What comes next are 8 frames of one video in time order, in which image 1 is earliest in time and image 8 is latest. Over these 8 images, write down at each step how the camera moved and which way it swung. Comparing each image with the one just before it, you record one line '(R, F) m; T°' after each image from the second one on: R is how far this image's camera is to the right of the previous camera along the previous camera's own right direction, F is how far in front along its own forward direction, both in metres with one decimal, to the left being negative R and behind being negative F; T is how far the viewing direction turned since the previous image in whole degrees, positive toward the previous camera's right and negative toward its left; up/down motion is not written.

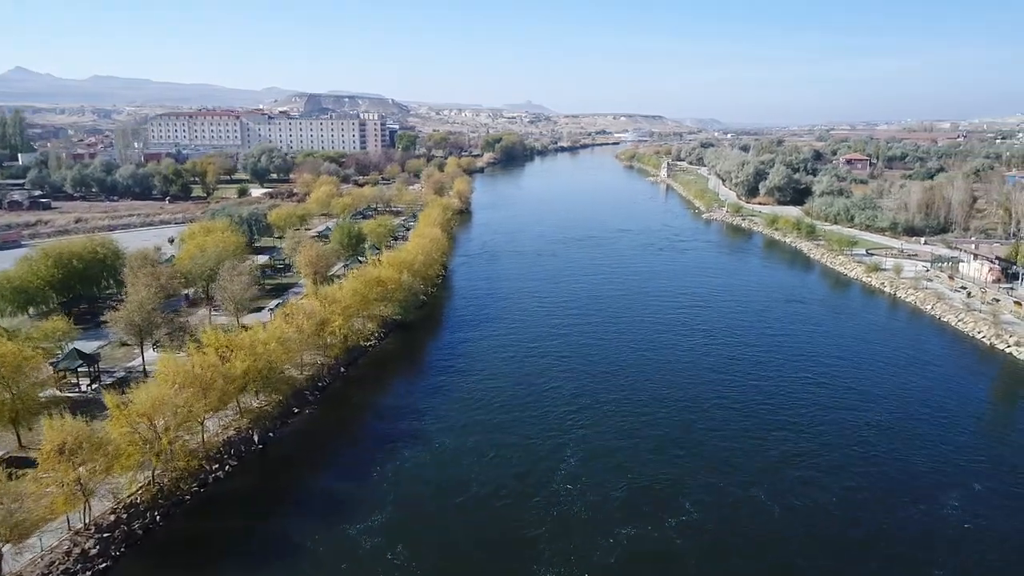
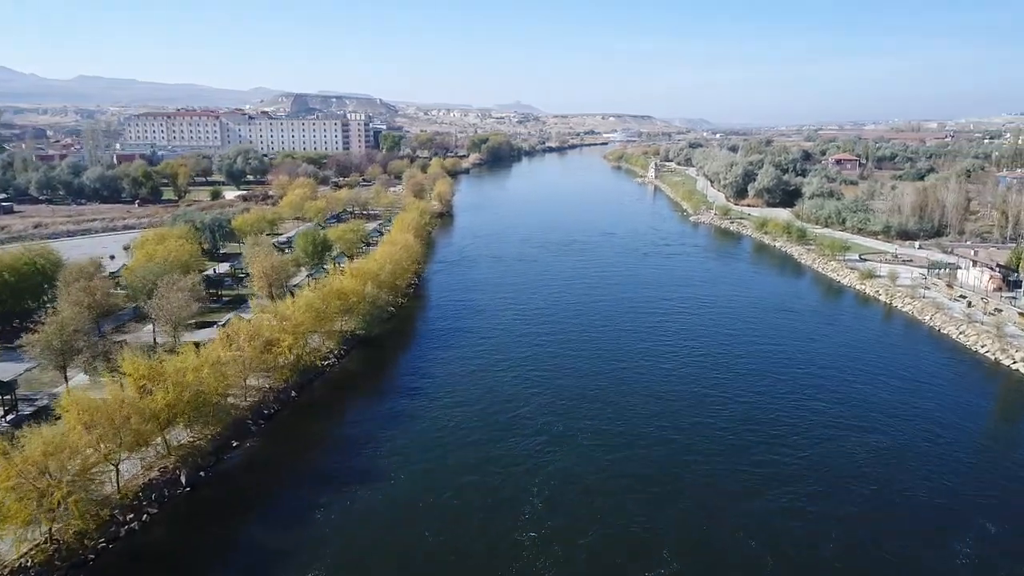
(+0.5, +1.5) m; +1°
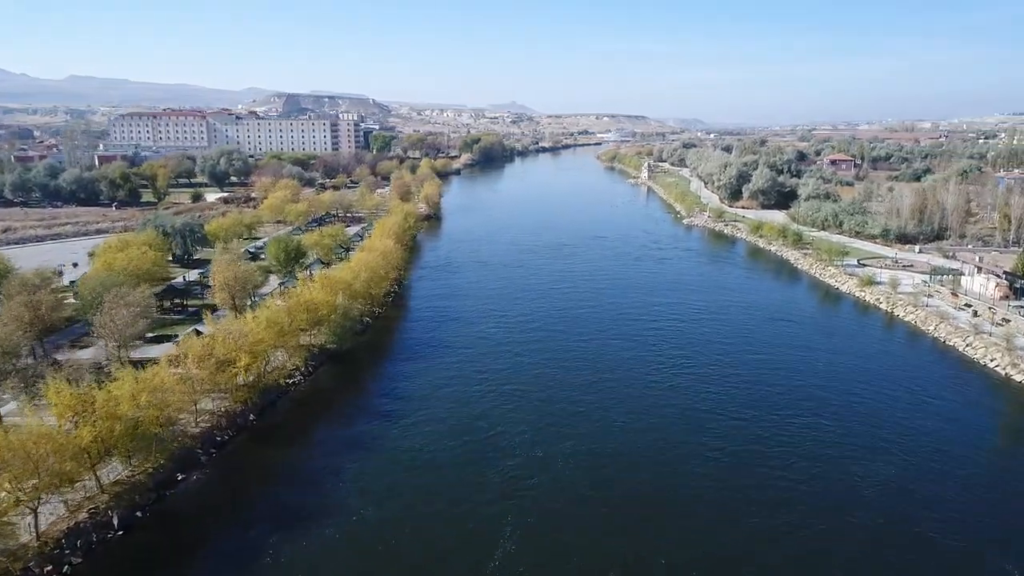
(+0.4, +1.2) m; 0°
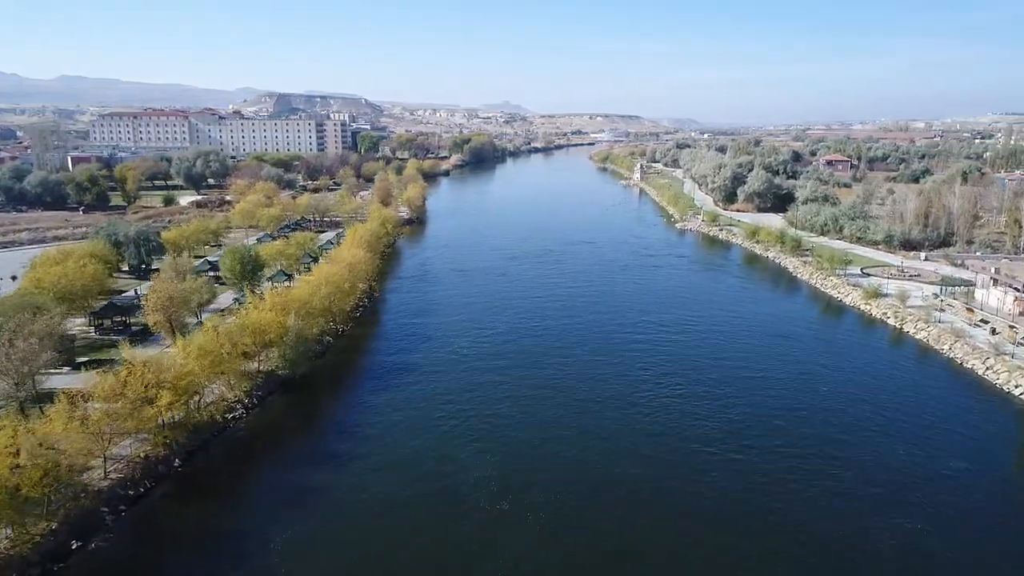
(+0.6, +2.0) m; 0°
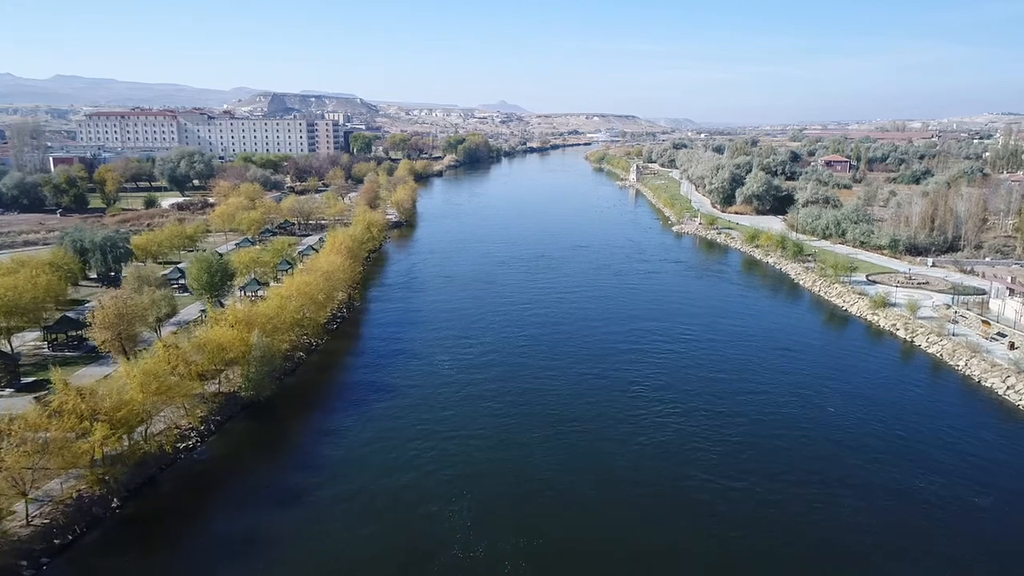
(+0.3, +1.4) m; 0°
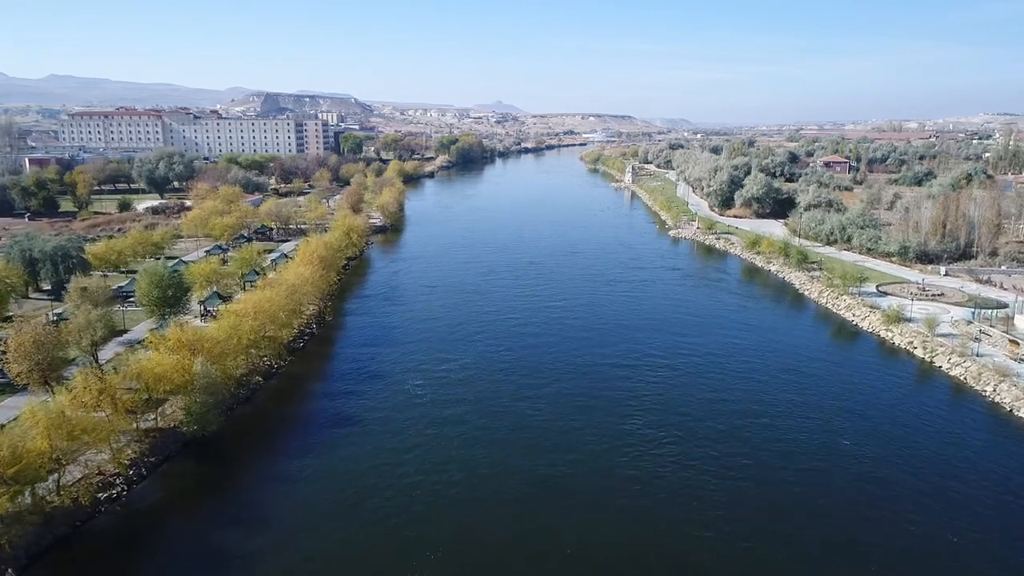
(+0.4, +1.8) m; 0°
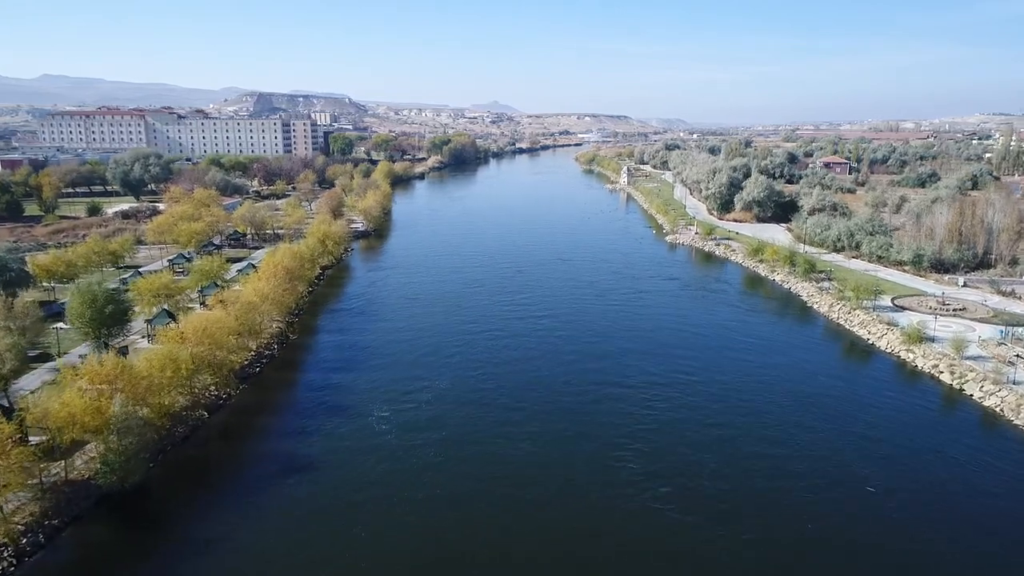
(+0.4, +2.1) m; 0°
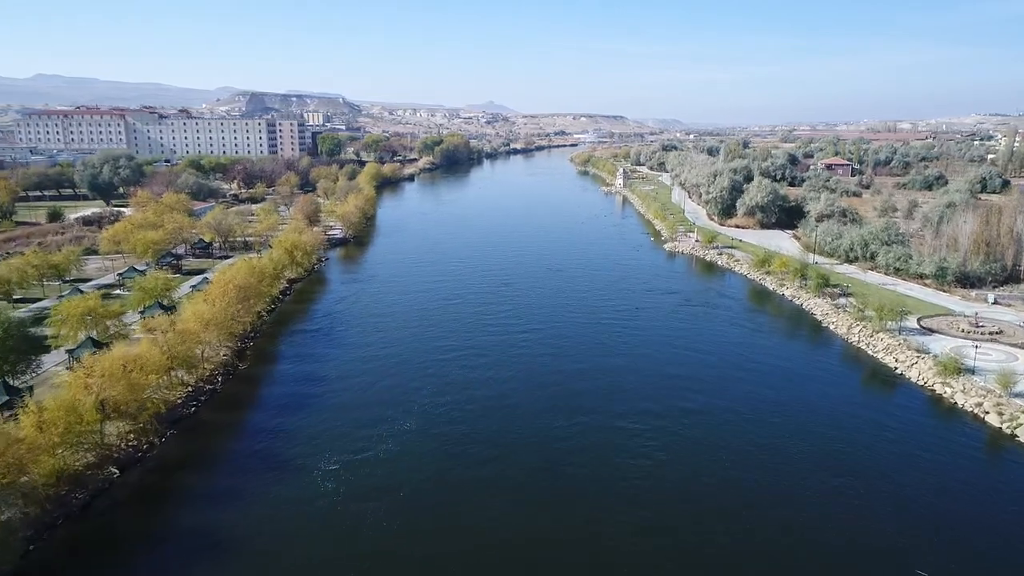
(+0.4, +2.5) m; 0°
